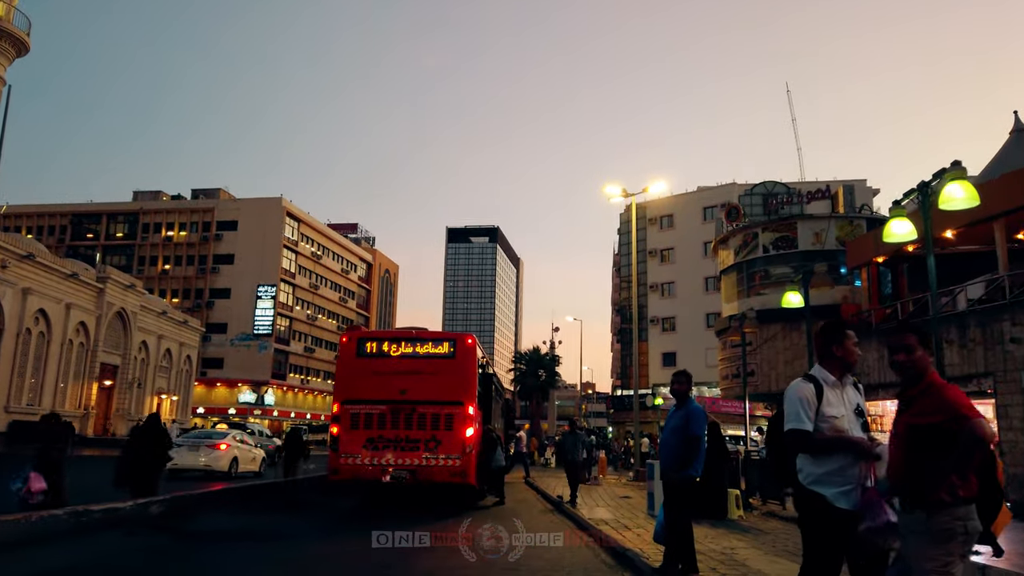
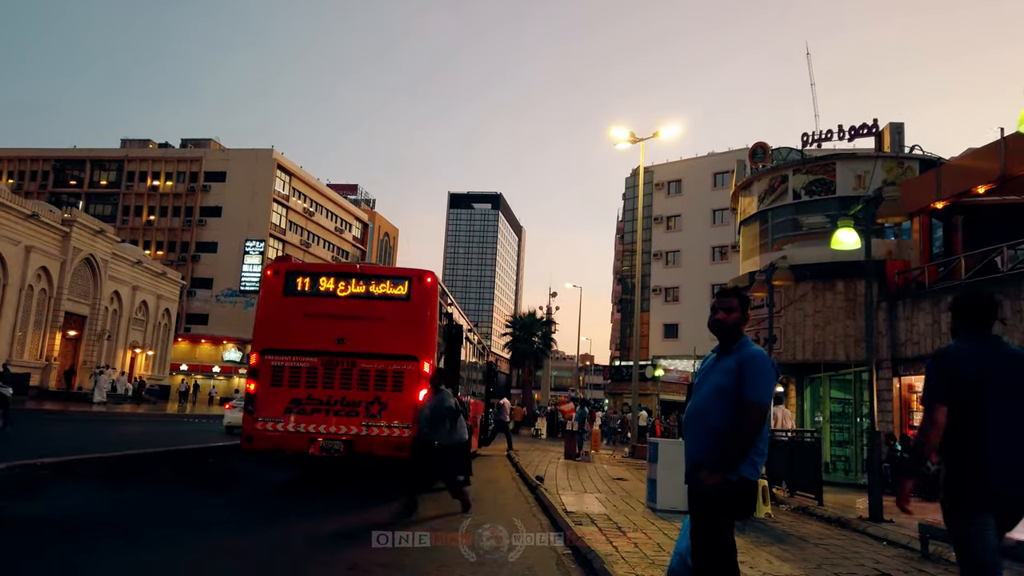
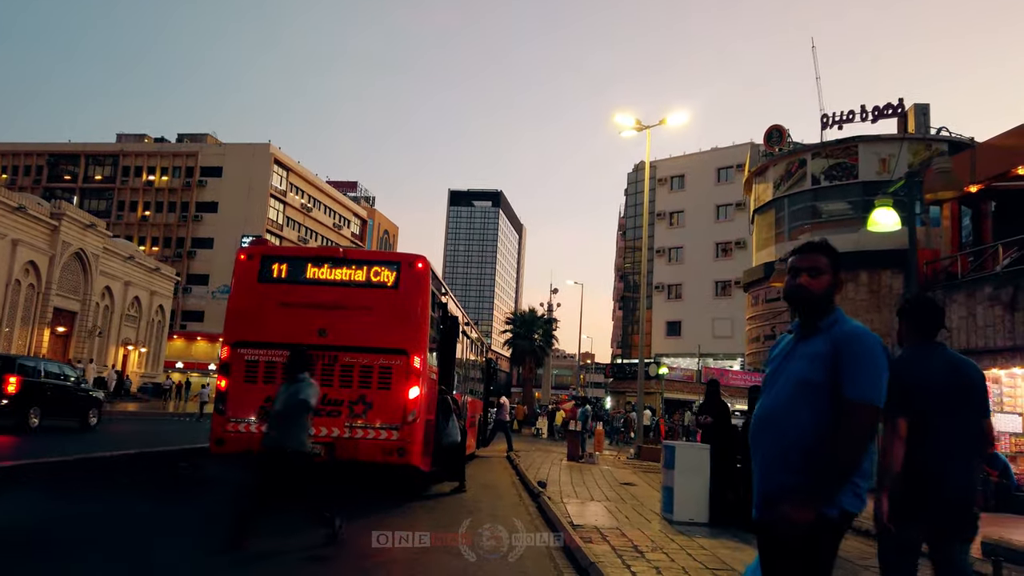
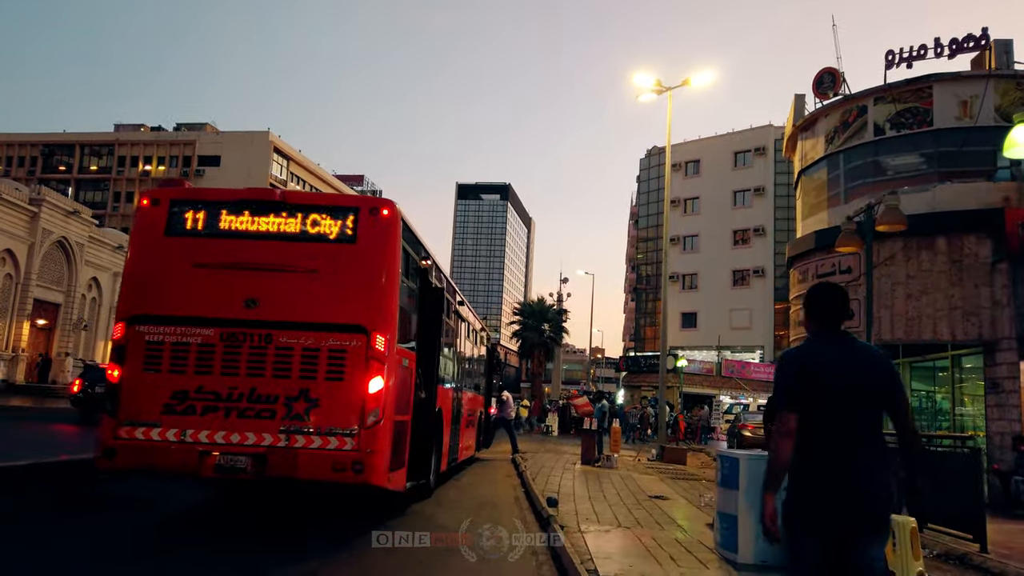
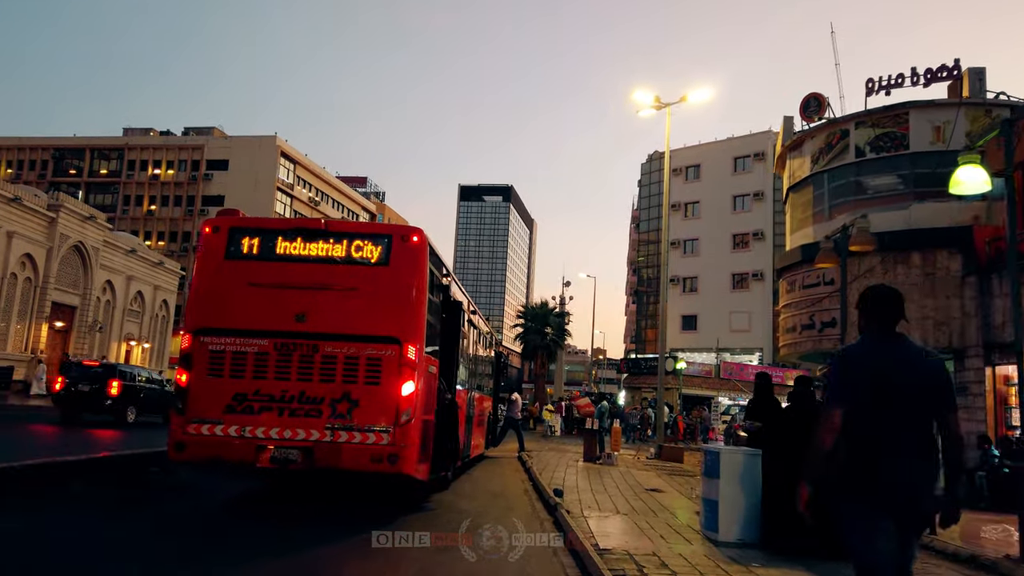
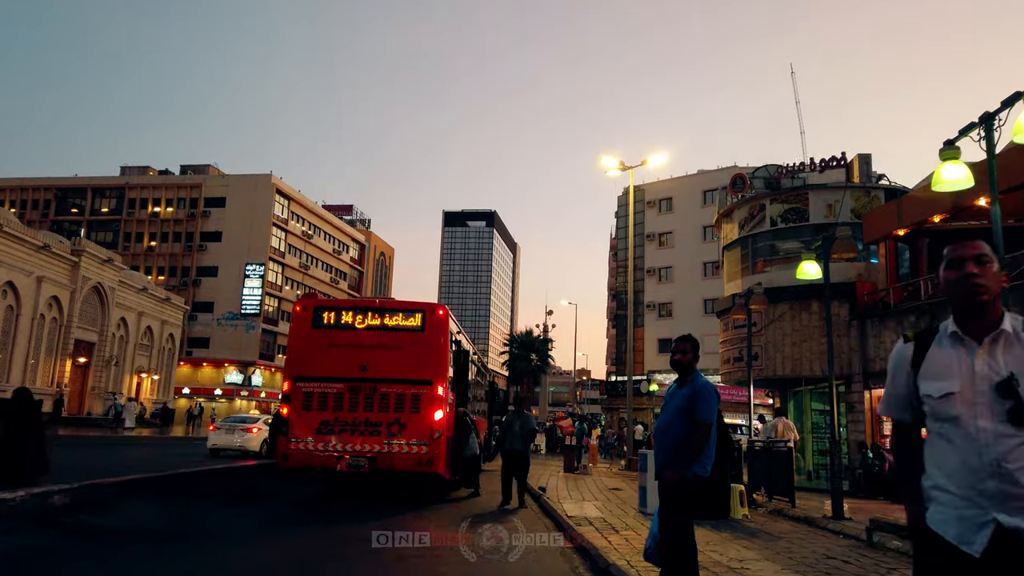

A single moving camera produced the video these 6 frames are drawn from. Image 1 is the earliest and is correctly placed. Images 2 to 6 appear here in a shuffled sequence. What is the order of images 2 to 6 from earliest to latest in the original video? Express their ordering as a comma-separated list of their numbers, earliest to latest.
6, 2, 3, 5, 4
